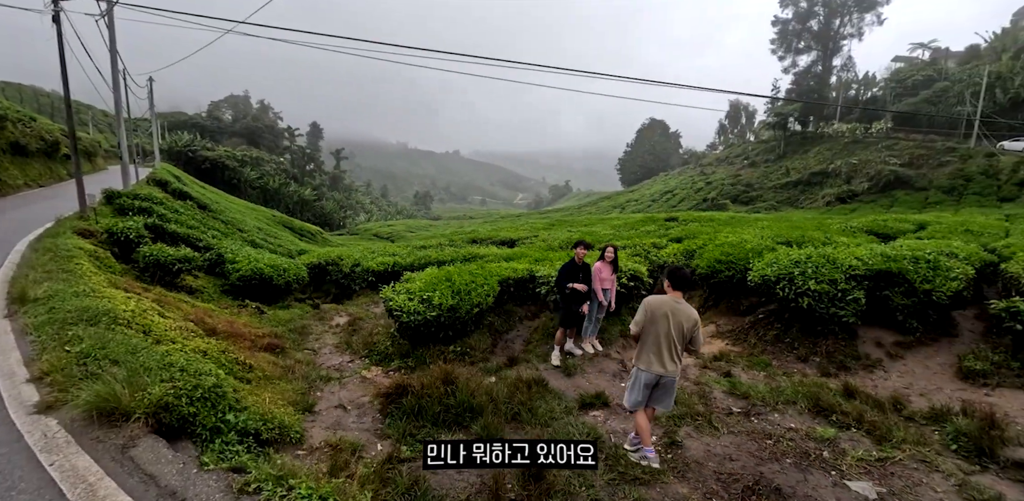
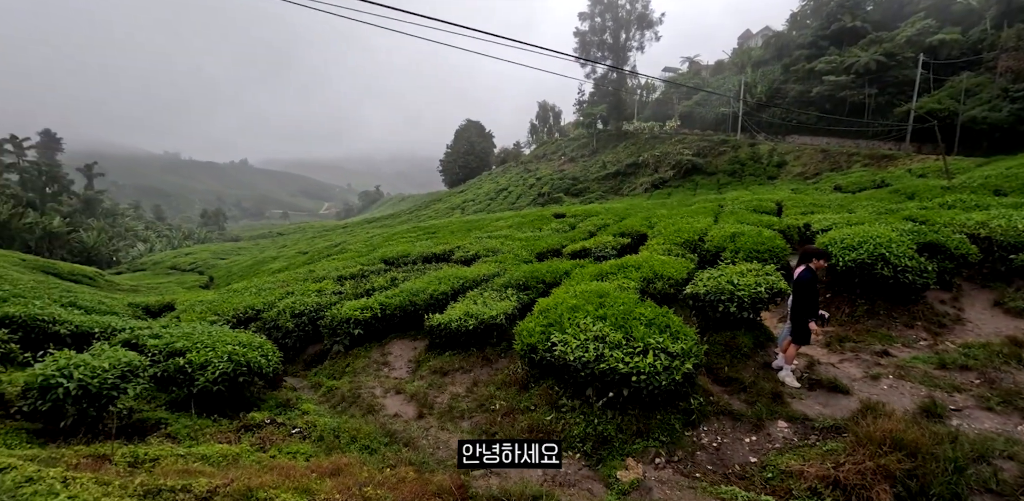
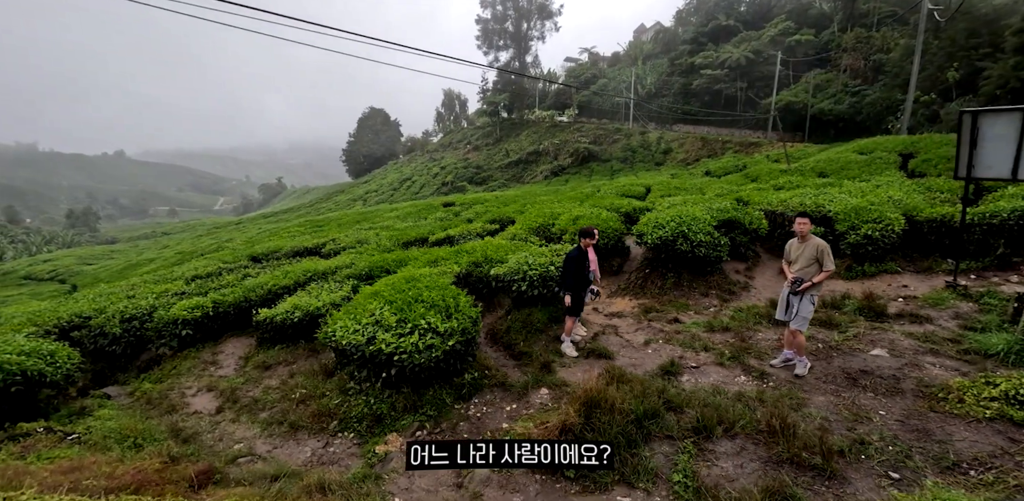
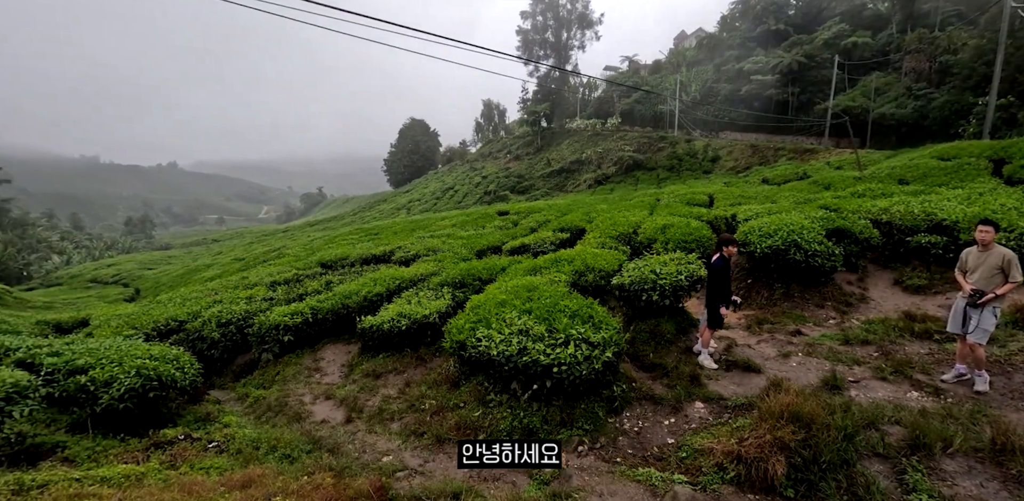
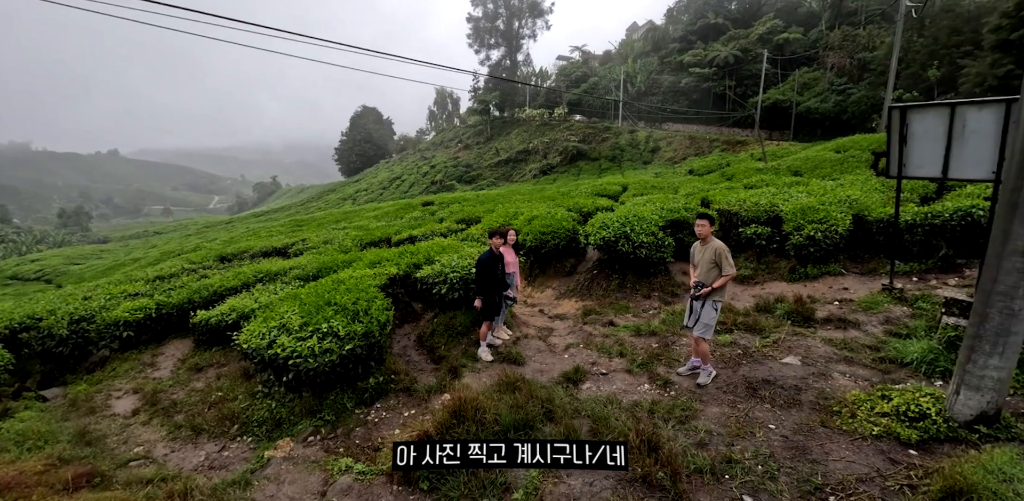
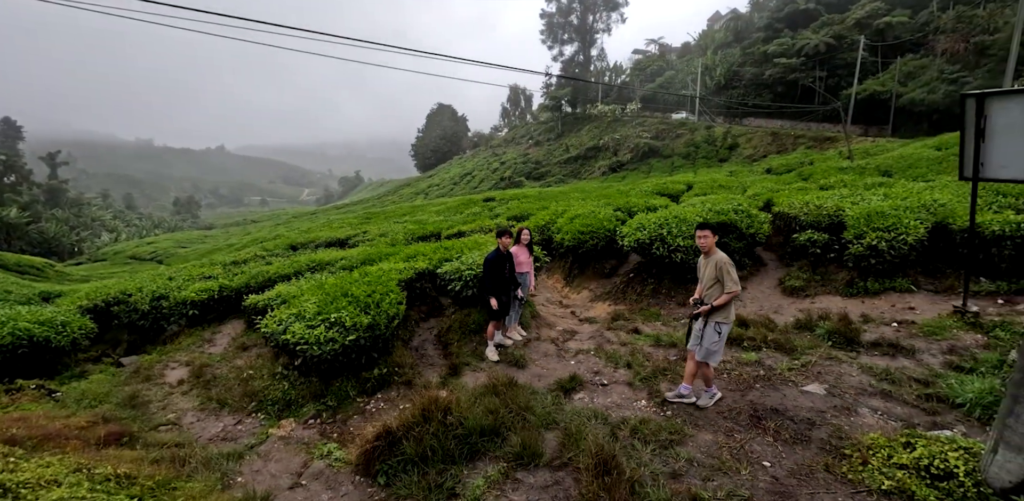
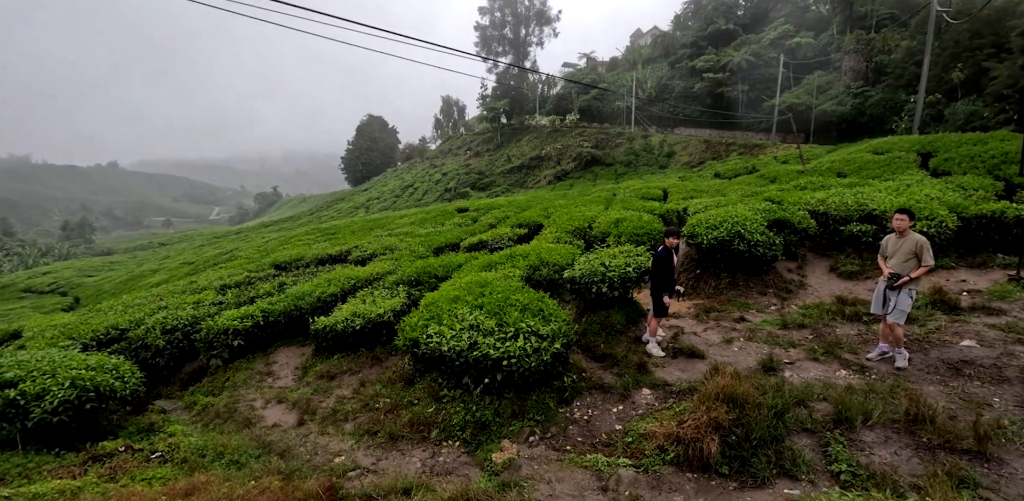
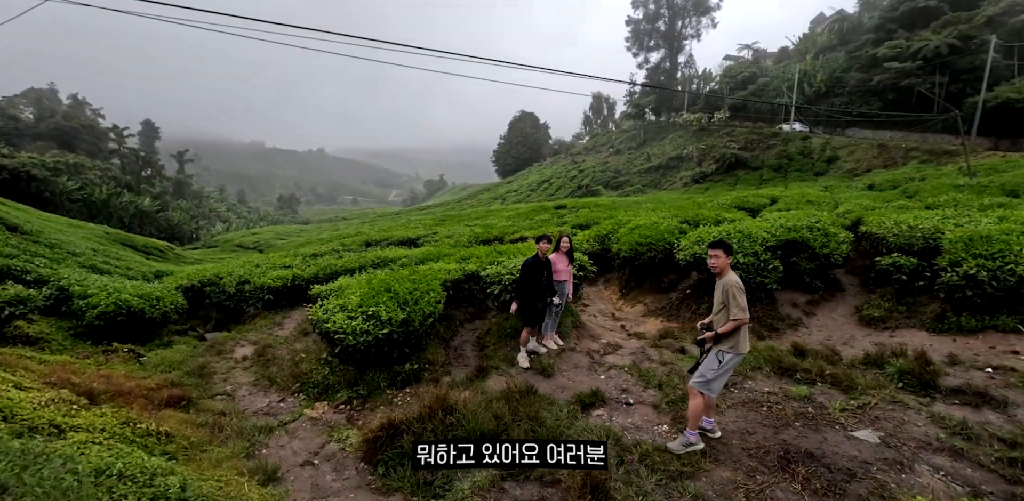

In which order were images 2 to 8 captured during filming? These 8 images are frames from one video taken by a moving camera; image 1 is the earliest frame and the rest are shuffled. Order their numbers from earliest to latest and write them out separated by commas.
8, 6, 5, 3, 7, 4, 2
